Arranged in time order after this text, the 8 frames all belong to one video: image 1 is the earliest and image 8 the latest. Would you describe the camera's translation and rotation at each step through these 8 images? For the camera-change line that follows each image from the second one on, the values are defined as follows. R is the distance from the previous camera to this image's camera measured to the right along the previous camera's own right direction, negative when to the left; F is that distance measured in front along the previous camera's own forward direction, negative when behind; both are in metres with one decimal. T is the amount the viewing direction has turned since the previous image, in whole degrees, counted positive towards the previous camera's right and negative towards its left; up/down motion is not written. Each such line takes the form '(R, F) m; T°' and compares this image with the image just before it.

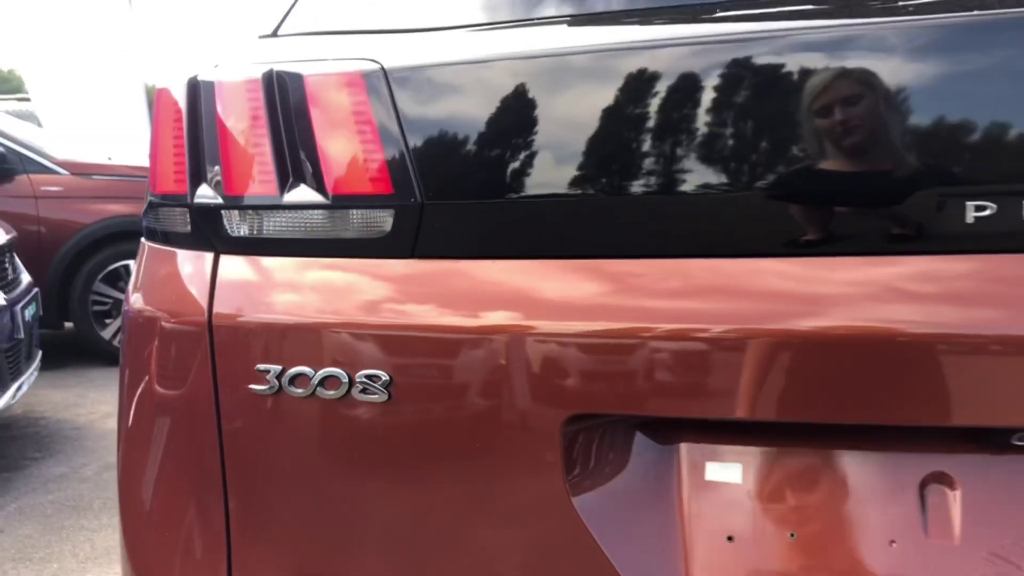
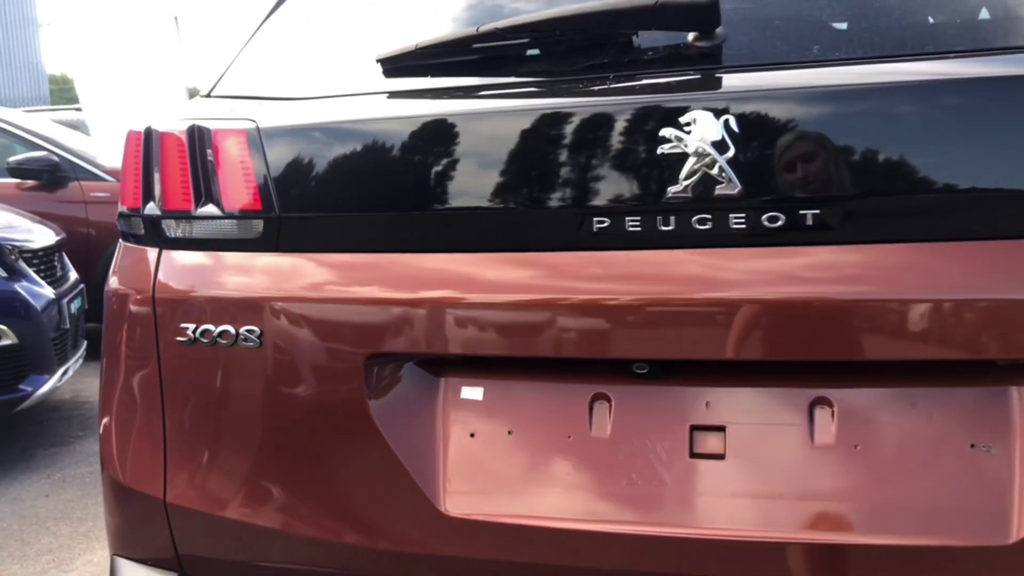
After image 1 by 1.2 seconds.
(+0.3, -0.4) m; -3°
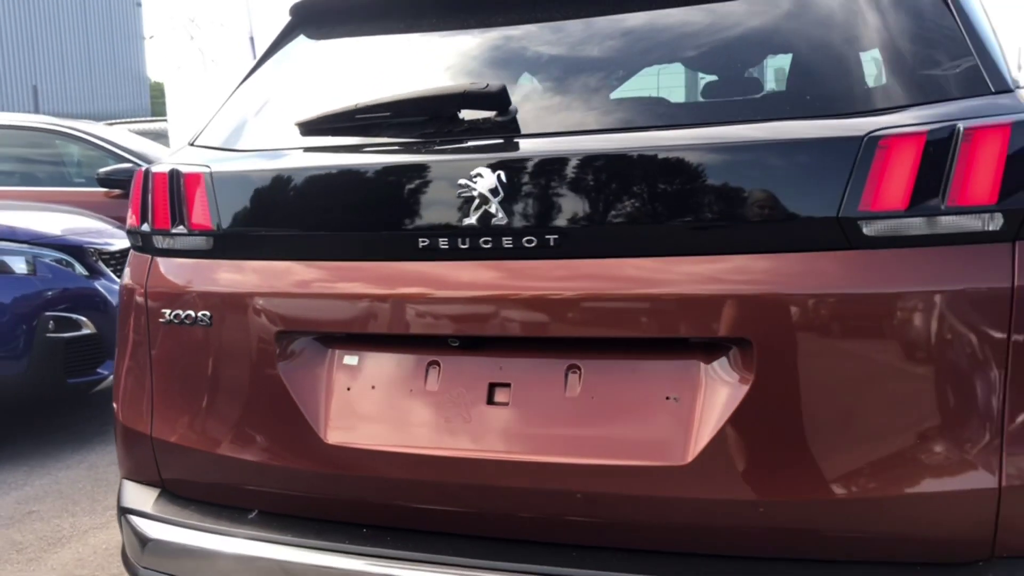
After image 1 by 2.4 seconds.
(+0.4, -0.5) m; -5°
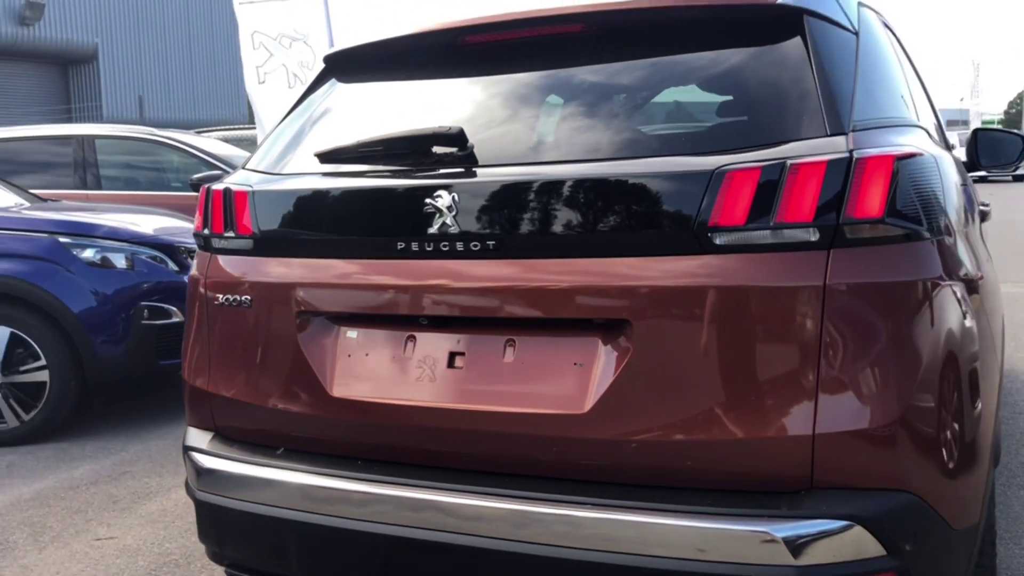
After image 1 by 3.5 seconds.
(+0.3, -0.5) m; -5°
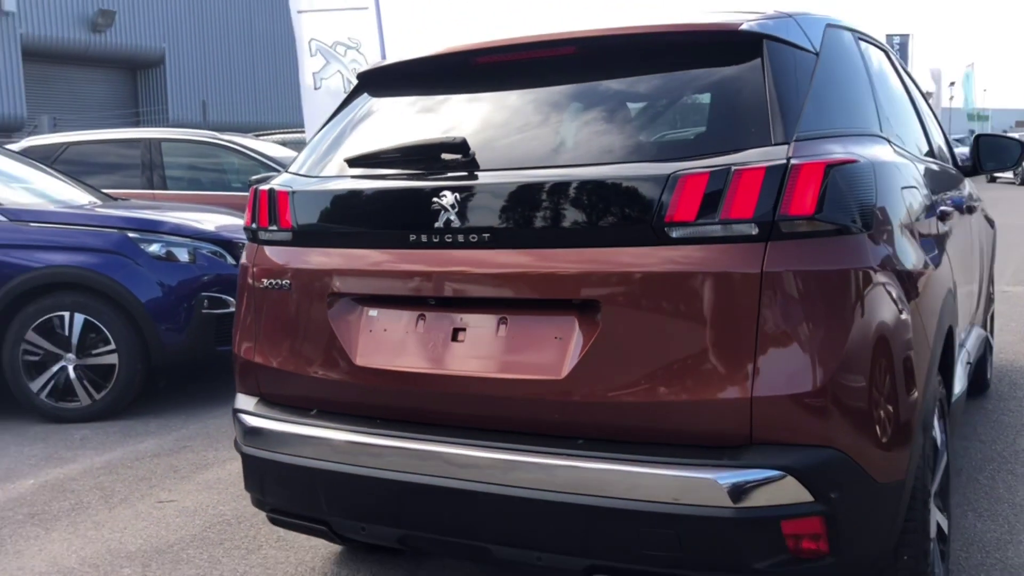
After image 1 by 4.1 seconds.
(+0.2, -0.4) m; -3°
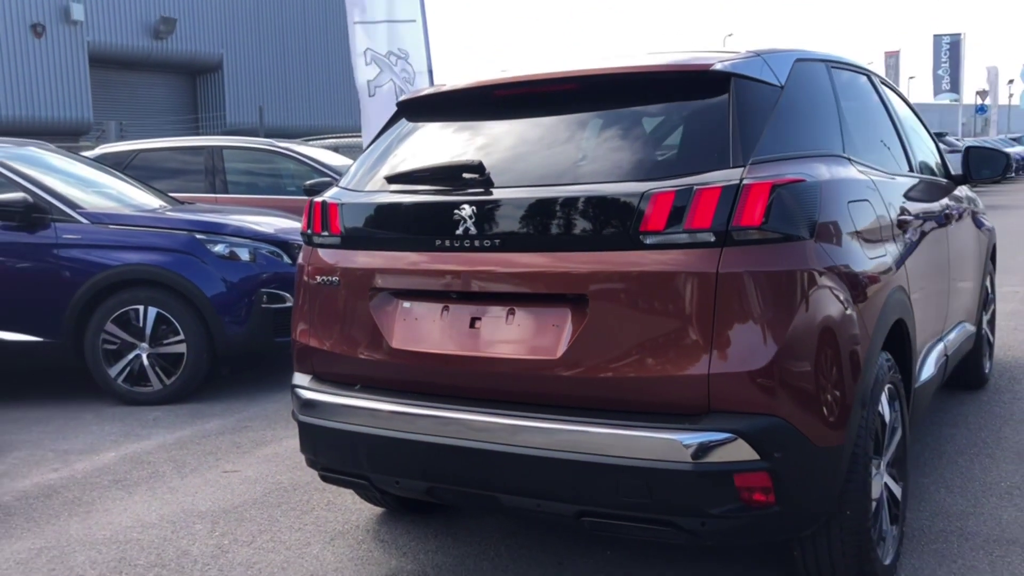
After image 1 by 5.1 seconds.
(+0.1, -0.5) m; -3°
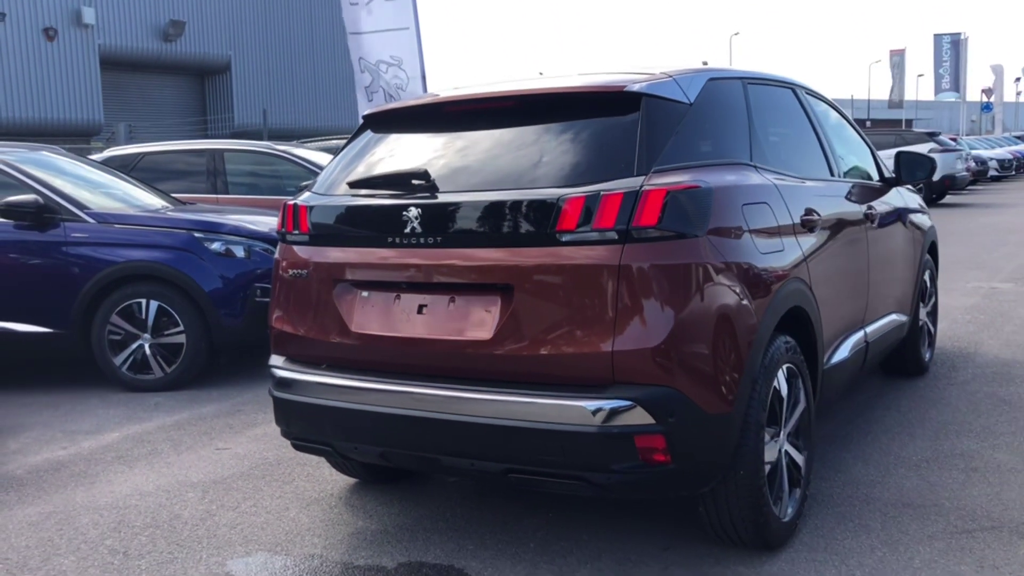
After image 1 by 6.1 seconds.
(+0.3, -0.5) m; -1°
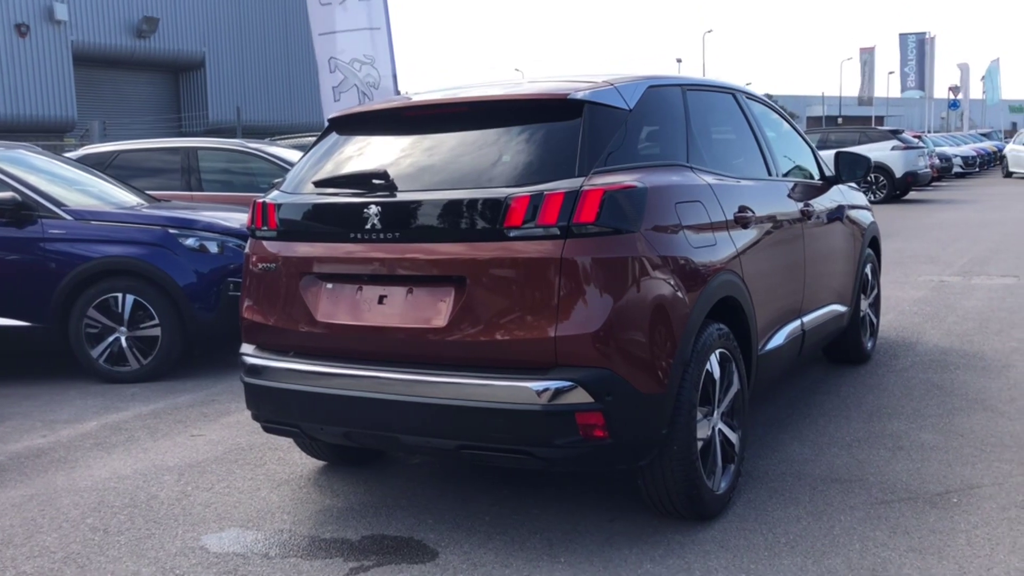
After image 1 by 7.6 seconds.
(+0.1, -0.3) m; +1°
